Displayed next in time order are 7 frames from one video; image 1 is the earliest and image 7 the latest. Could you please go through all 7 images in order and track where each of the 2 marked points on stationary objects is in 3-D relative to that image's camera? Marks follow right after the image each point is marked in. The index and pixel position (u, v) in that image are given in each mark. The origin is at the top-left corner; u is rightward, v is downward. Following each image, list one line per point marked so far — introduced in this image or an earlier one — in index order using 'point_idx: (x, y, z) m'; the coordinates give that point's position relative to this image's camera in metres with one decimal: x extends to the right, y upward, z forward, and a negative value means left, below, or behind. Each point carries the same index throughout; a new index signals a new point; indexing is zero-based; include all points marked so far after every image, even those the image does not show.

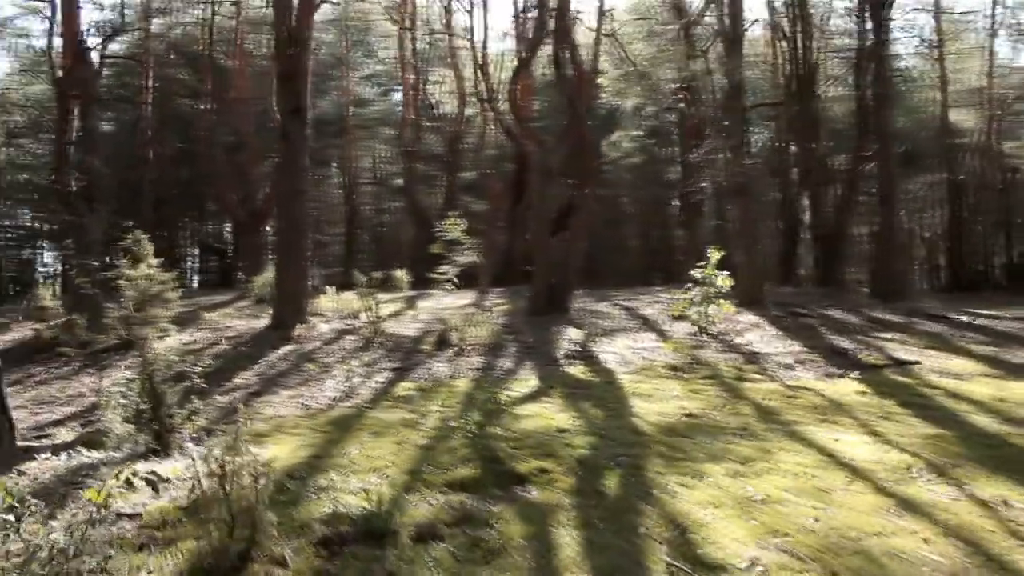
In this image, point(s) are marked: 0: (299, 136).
0: (-2.8, +2.1, +10.7) m
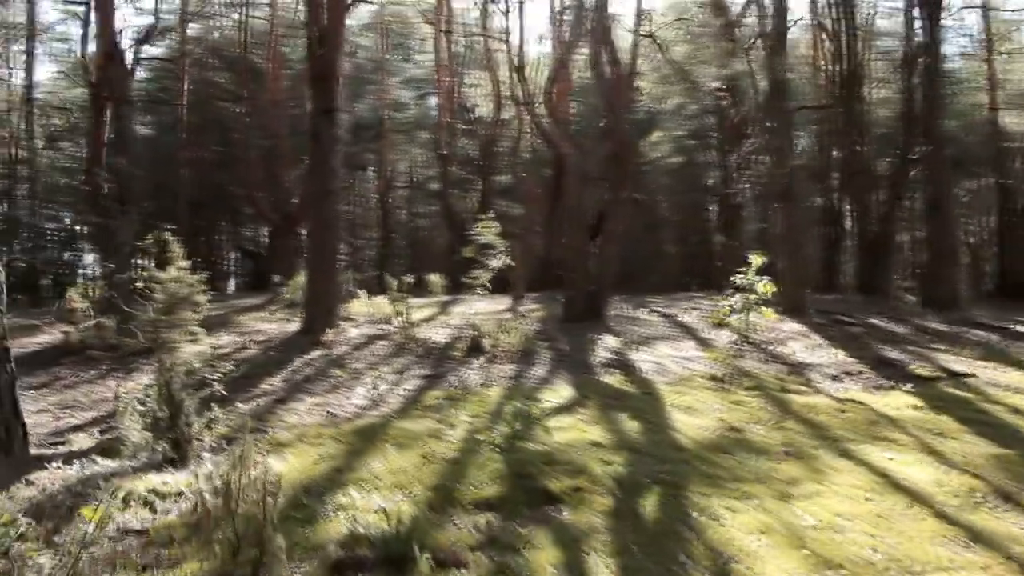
0: (-2.4, +2.0, +10.5) m
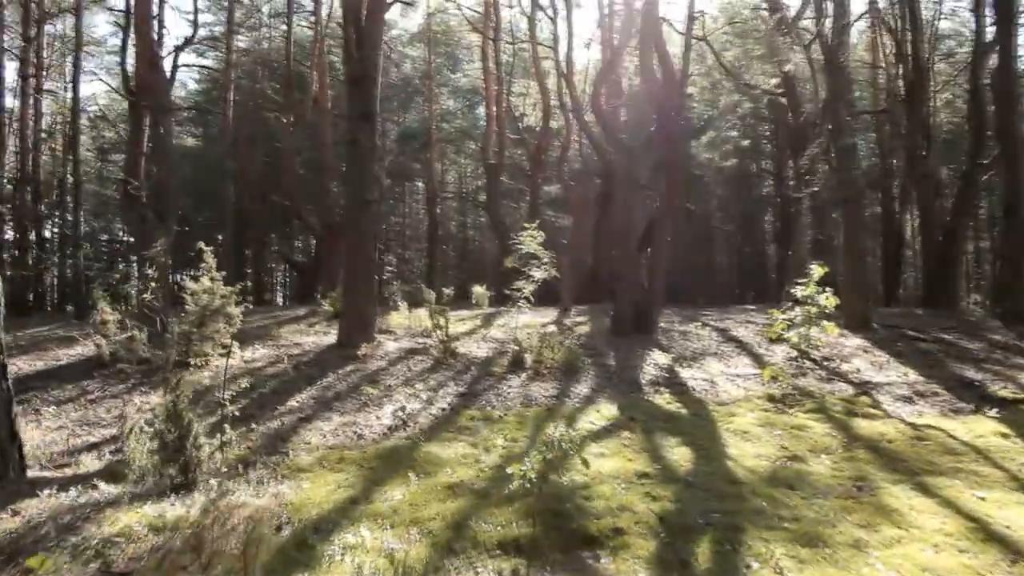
0: (-1.8, +1.9, +10.1) m
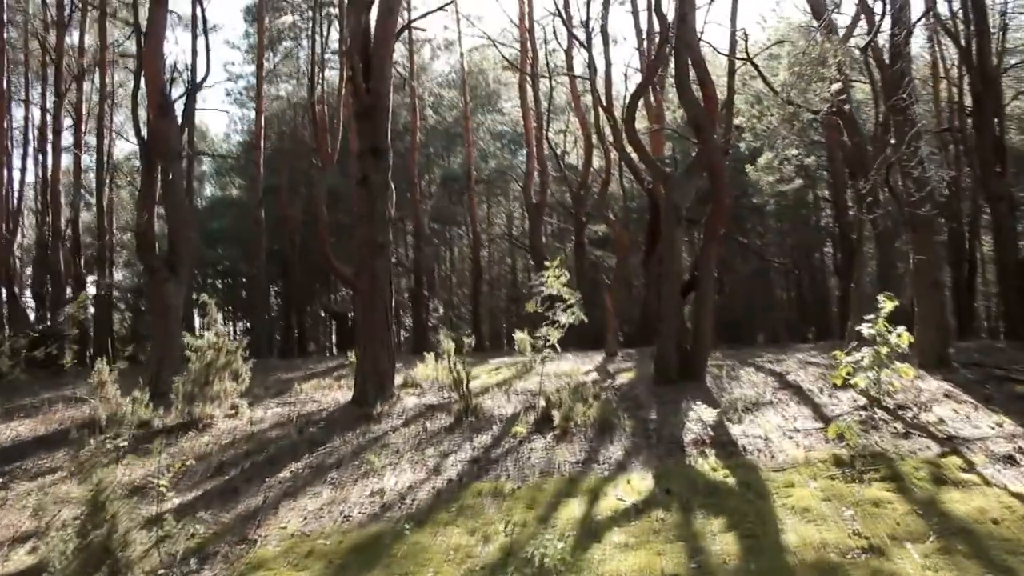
0: (-1.6, +1.3, +9.4) m
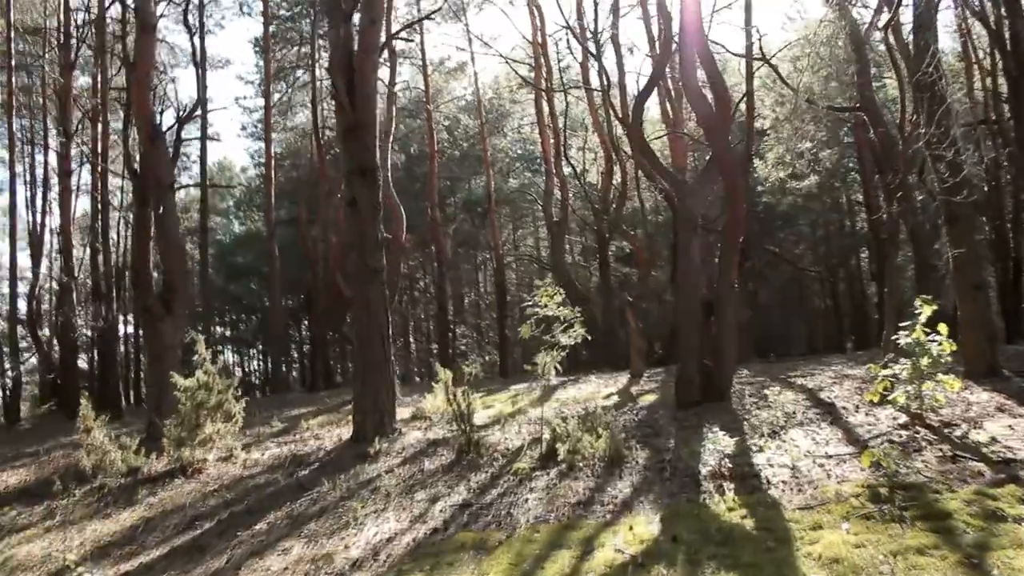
0: (-1.6, +1.0, +8.8) m
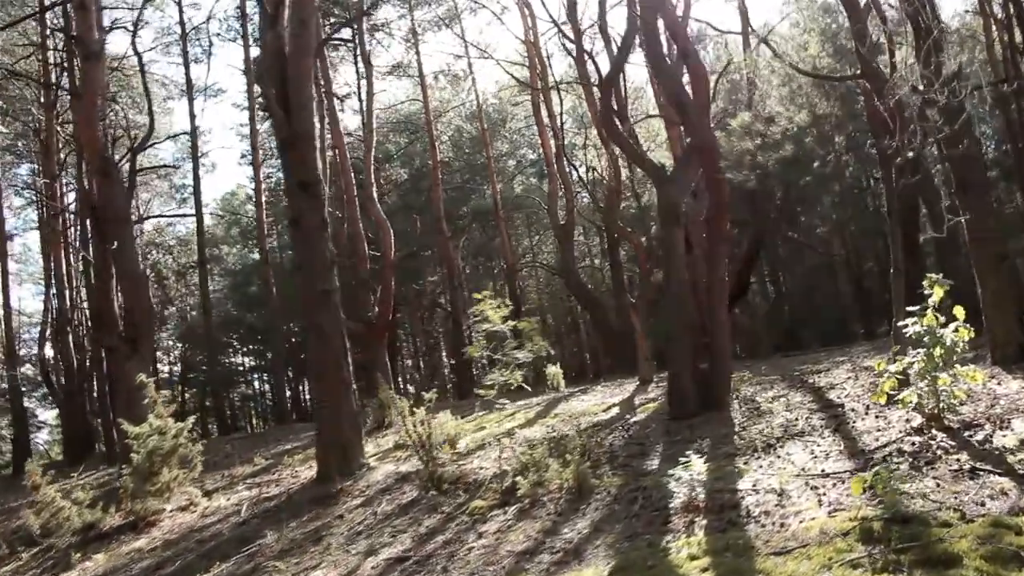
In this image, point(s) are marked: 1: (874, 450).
0: (-2.0, +0.7, +8.1) m
1: (+2.4, -1.1, +5.4) m
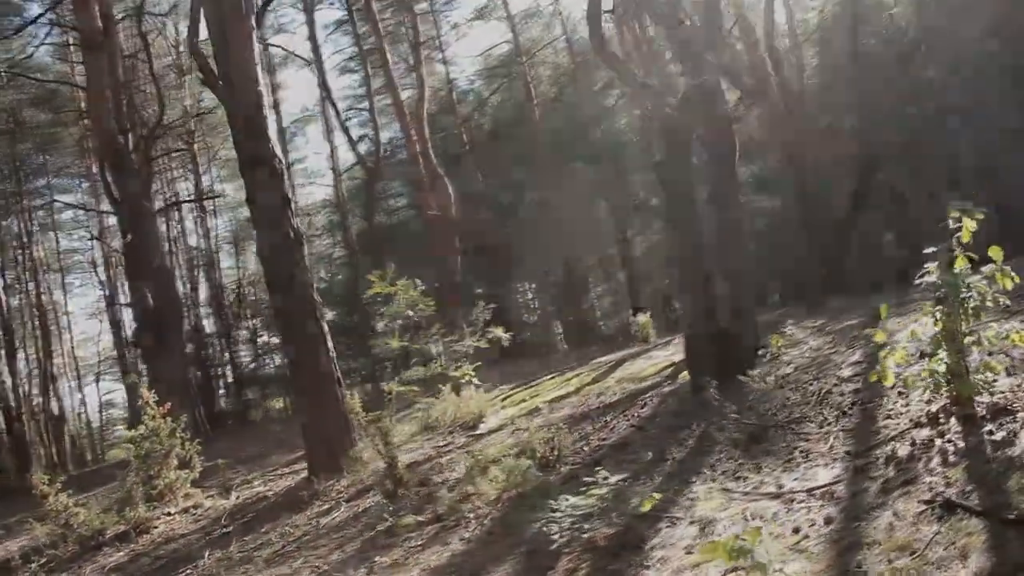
0: (-2.2, +0.8, +7.4) m
1: (+1.8, -0.8, +4.0) m
